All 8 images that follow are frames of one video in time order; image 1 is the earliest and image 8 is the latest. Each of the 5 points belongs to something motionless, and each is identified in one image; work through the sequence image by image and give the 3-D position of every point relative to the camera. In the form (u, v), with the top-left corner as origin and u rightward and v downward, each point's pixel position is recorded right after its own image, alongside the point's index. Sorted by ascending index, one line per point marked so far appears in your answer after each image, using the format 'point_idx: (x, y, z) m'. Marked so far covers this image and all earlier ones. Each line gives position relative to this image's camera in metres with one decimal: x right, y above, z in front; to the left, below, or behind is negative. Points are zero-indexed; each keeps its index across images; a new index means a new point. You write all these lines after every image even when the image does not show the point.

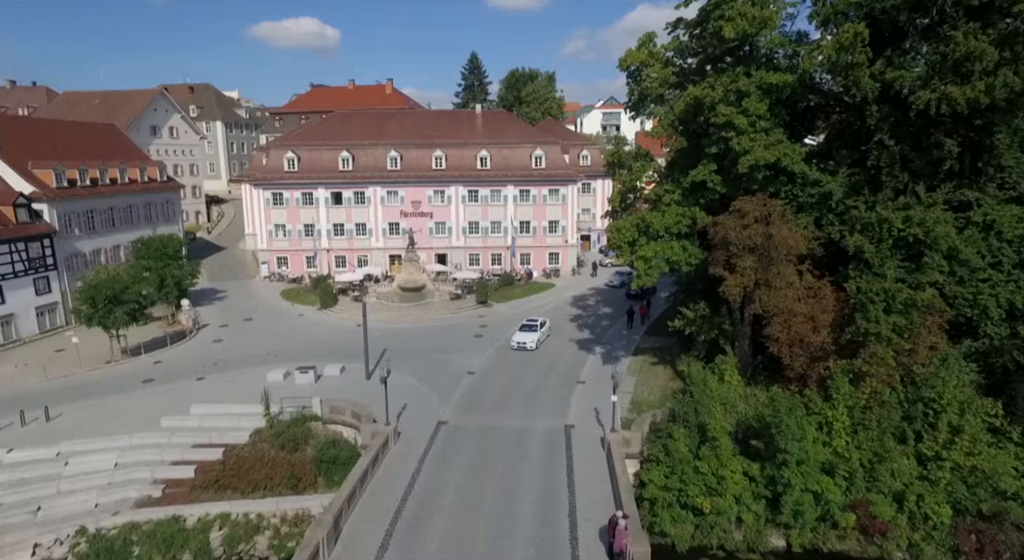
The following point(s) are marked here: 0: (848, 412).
0: (+10.5, -4.1, +20.0) m
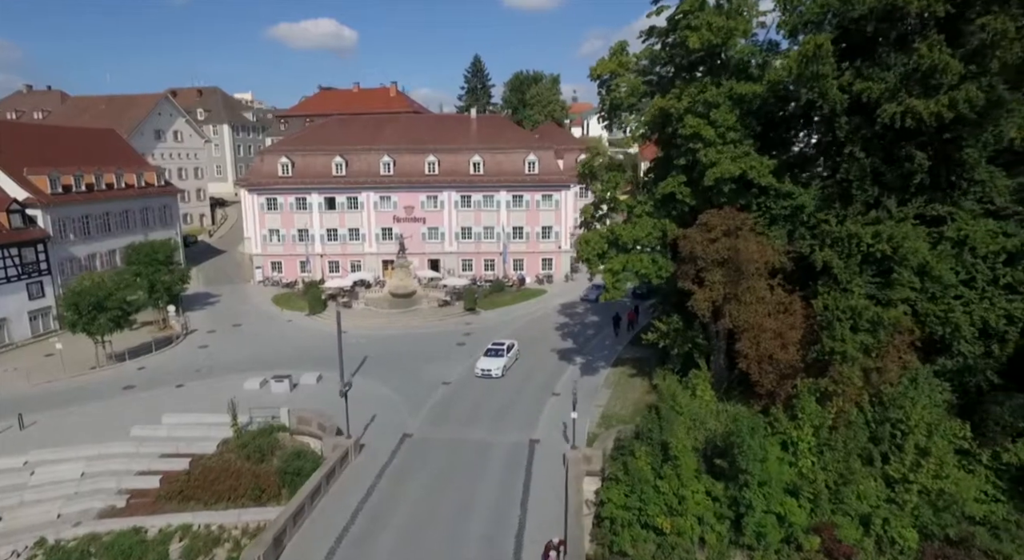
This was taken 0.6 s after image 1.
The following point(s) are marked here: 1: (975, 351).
0: (+9.2, -4.7, +19.5) m
1: (+14.3, -2.1, +19.3) m
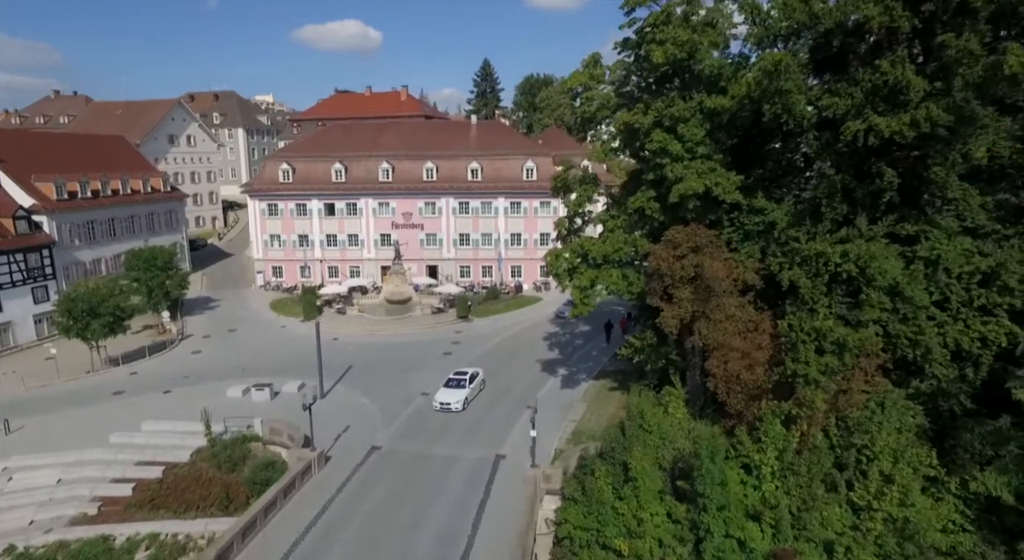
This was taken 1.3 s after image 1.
0: (+7.9, -5.2, +19.1) m
1: (+13.0, -2.8, +18.7) m
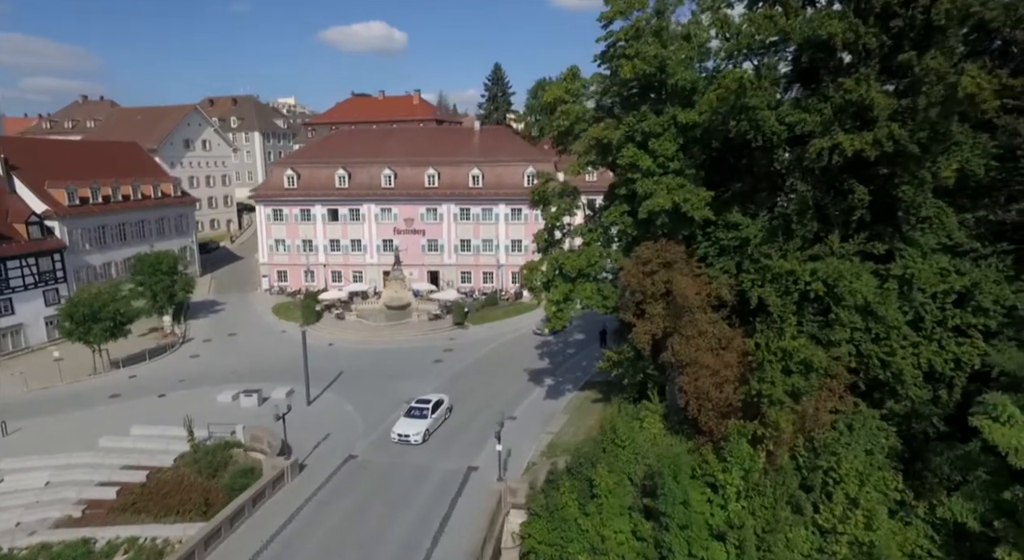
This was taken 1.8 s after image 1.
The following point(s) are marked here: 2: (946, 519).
0: (+6.8, -5.8, +18.9) m
1: (+11.9, -3.4, +18.3) m
2: (+11.6, -6.4, +16.9) m
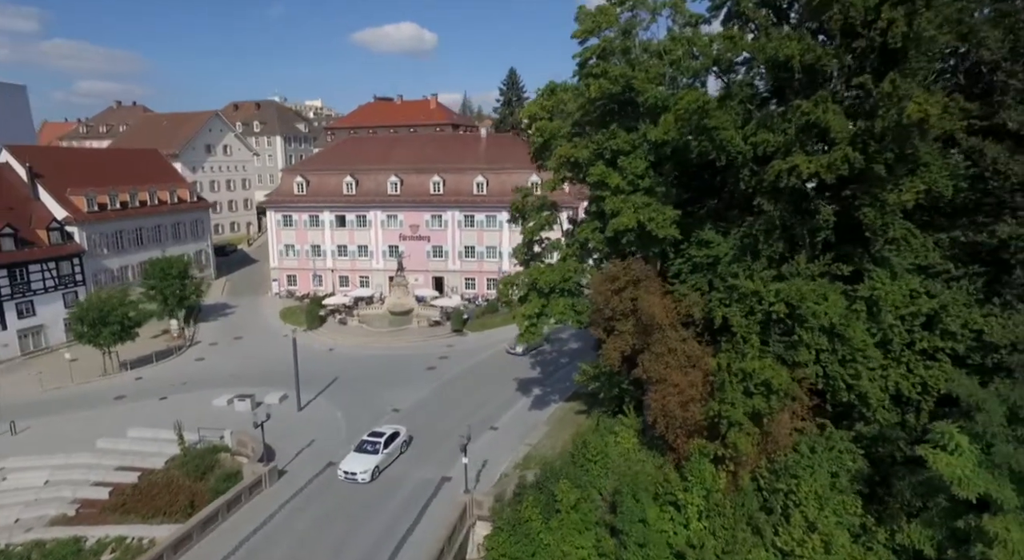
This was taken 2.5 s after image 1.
0: (+5.7, -6.4, +18.9) m
1: (+10.7, -4.0, +18.1) m
2: (+10.3, -7.0, +16.7) m
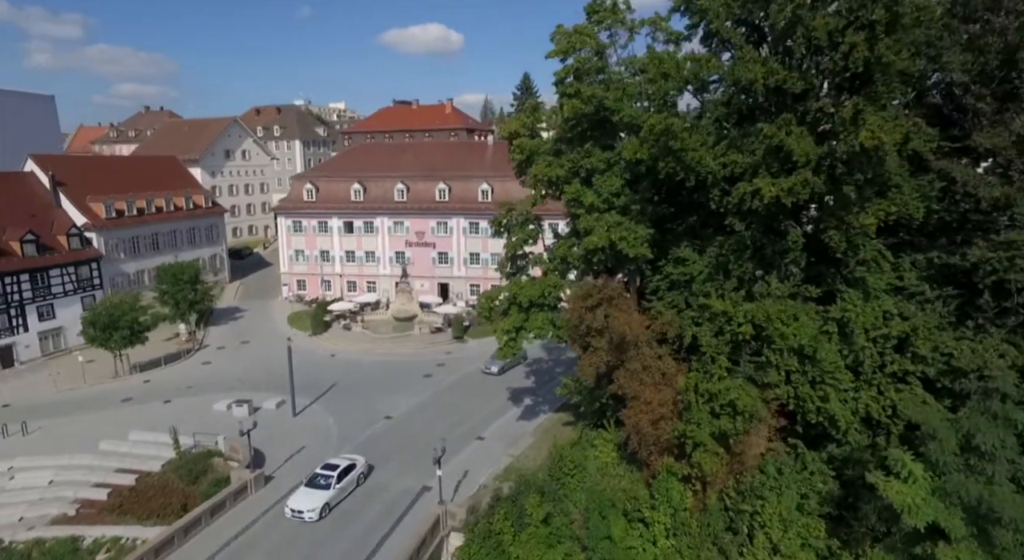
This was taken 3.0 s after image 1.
0: (+4.7, -6.9, +19.0) m
1: (+9.8, -4.6, +18.0) m
2: (+9.3, -7.6, +16.7) m
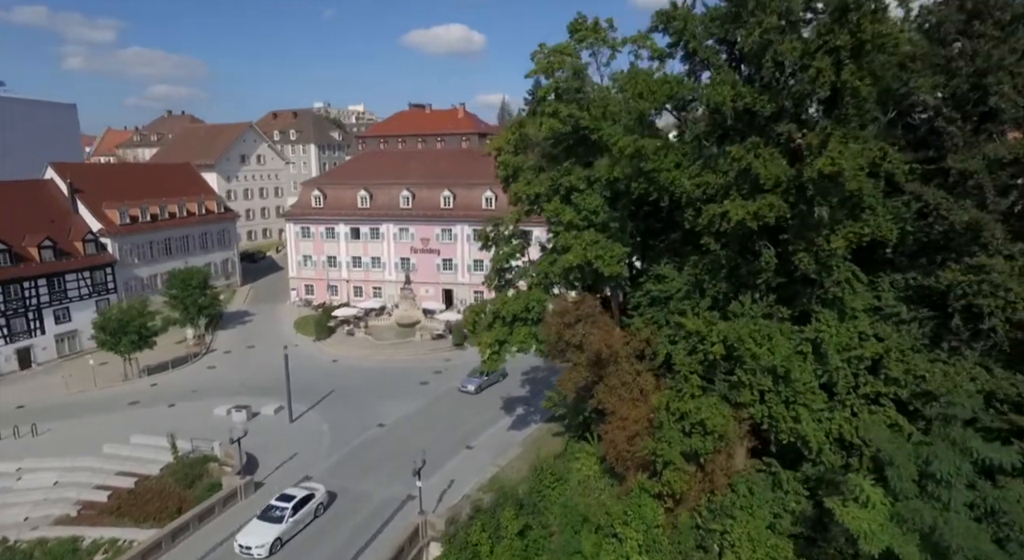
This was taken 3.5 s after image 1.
0: (+3.9, -7.5, +19.2) m
1: (+8.9, -5.2, +18.0) m
2: (+8.4, -8.2, +16.7) m
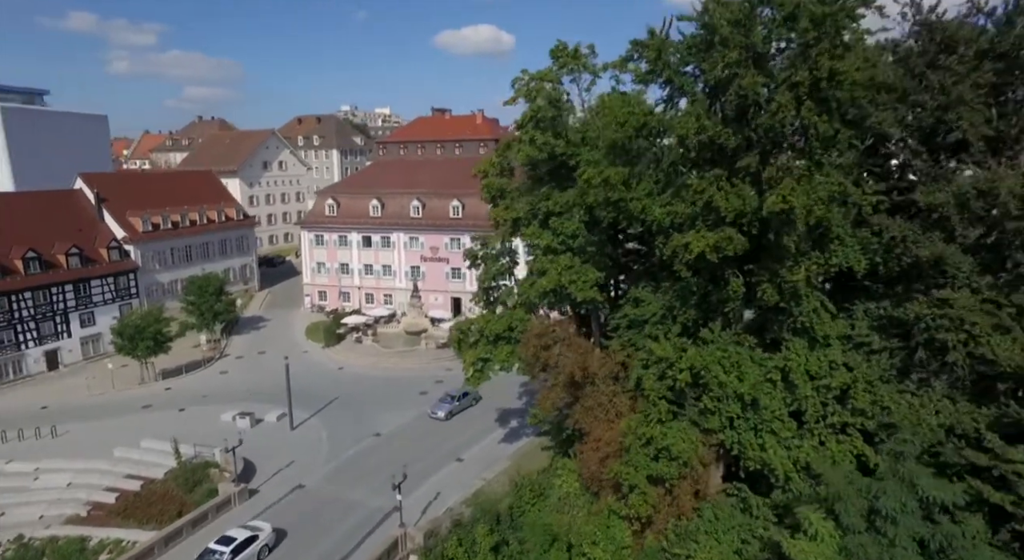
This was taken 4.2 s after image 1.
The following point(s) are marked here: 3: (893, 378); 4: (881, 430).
0: (+3.0, -8.3, +19.6) m
1: (+8.0, -6.1, +18.1) m
2: (+7.4, -9.1, +16.9) m
3: (+10.9, -2.8, +18.2) m
4: (+10.3, -4.1, +17.7) m
